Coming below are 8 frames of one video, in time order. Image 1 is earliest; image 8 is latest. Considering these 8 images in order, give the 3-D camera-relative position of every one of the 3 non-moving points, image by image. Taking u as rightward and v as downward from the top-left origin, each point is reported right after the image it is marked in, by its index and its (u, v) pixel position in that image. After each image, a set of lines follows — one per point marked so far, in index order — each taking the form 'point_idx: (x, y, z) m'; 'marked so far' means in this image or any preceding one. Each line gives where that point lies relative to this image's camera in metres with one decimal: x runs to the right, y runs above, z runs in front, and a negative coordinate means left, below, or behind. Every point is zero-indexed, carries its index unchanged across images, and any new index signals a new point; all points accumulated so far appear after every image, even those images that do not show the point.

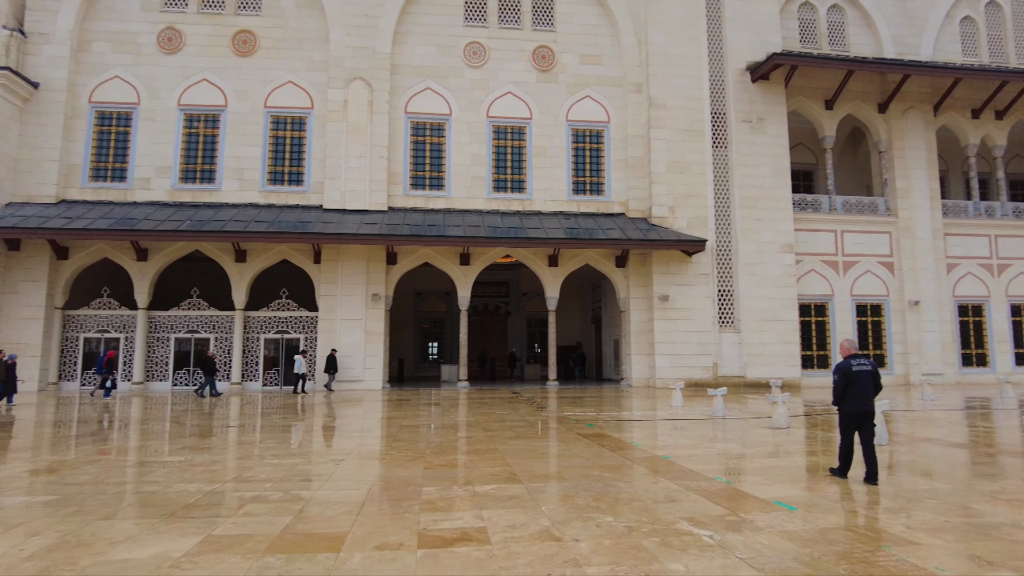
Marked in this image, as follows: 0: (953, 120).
0: (+13.4, +5.1, +19.9) m
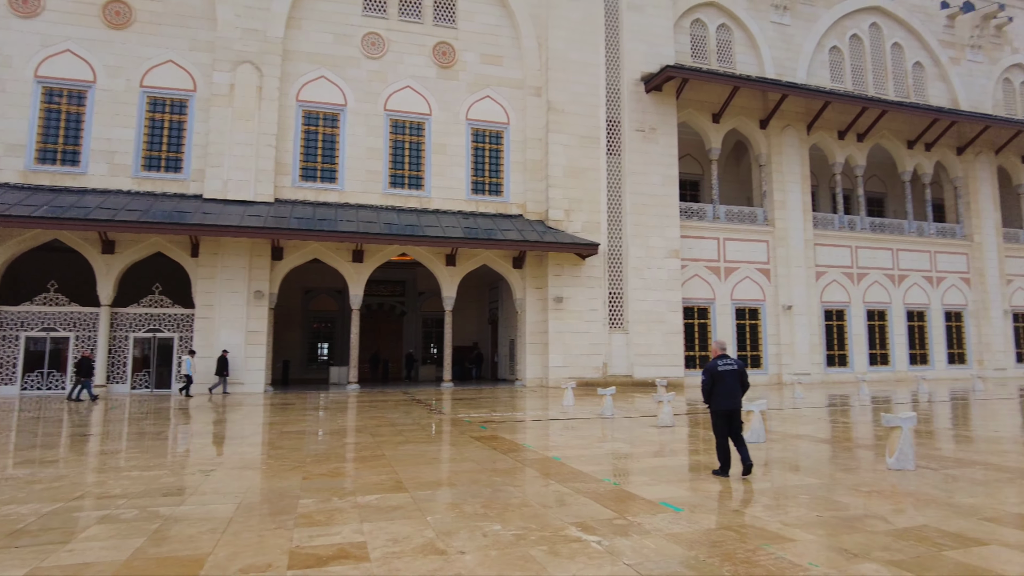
0: (+10.2, +4.9, +21.6) m
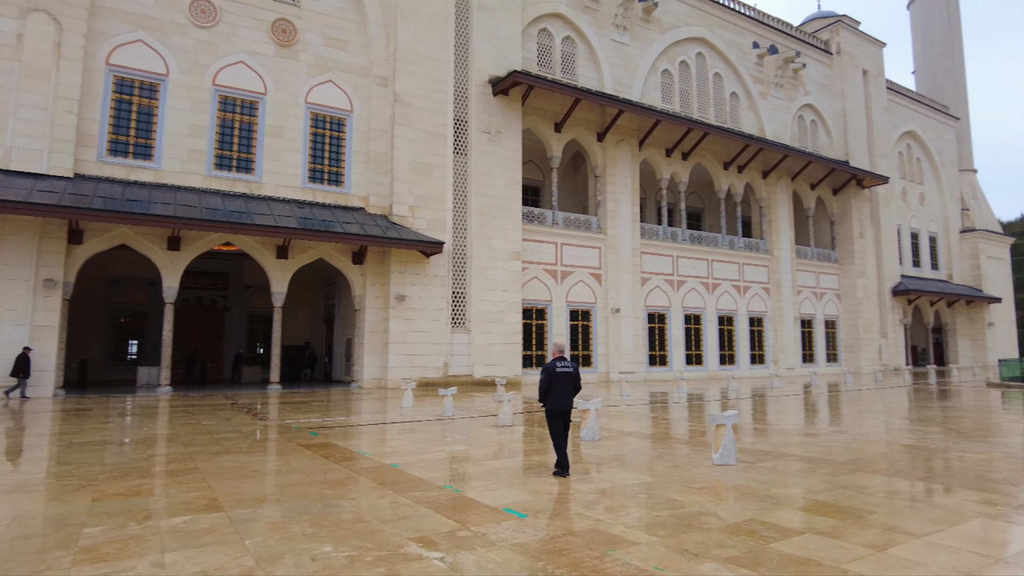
0: (+4.9, +4.7, +23.2) m
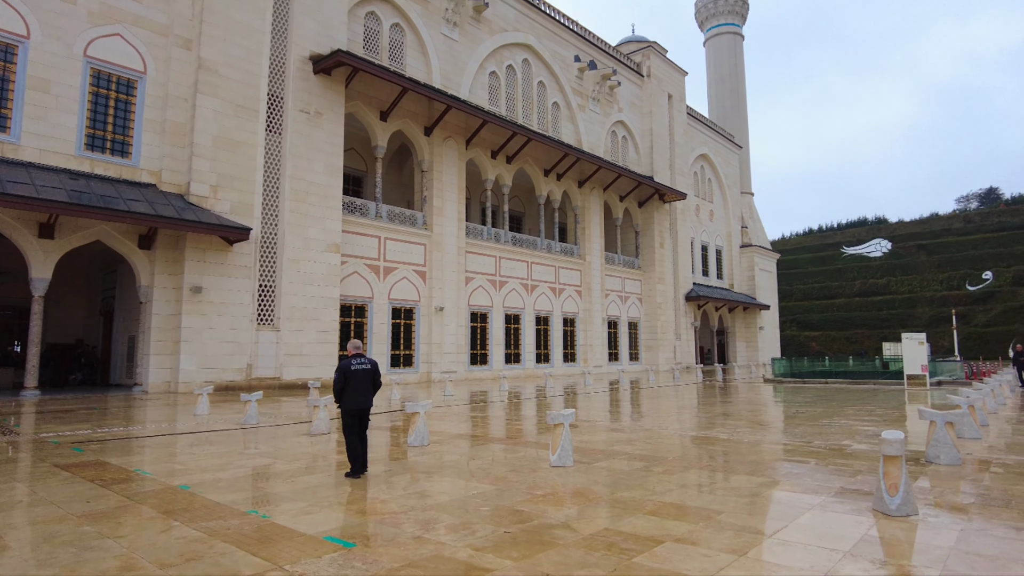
0: (-1.2, +4.7, +23.1) m
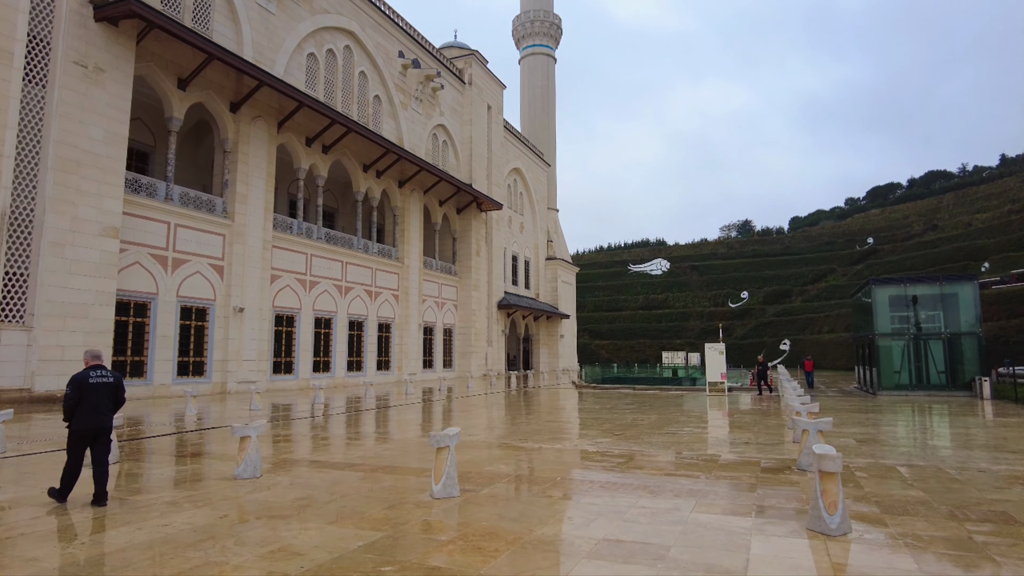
0: (-7.1, +4.7, +21.0) m
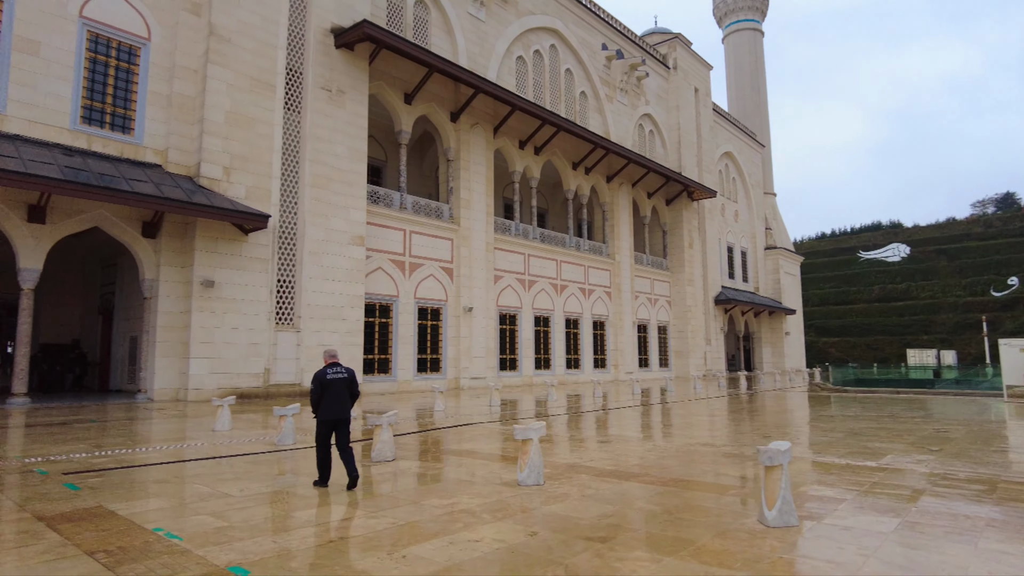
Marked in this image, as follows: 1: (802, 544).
0: (-0.2, +4.7, +21.4) m
1: (+1.5, -1.4, +3.5) m
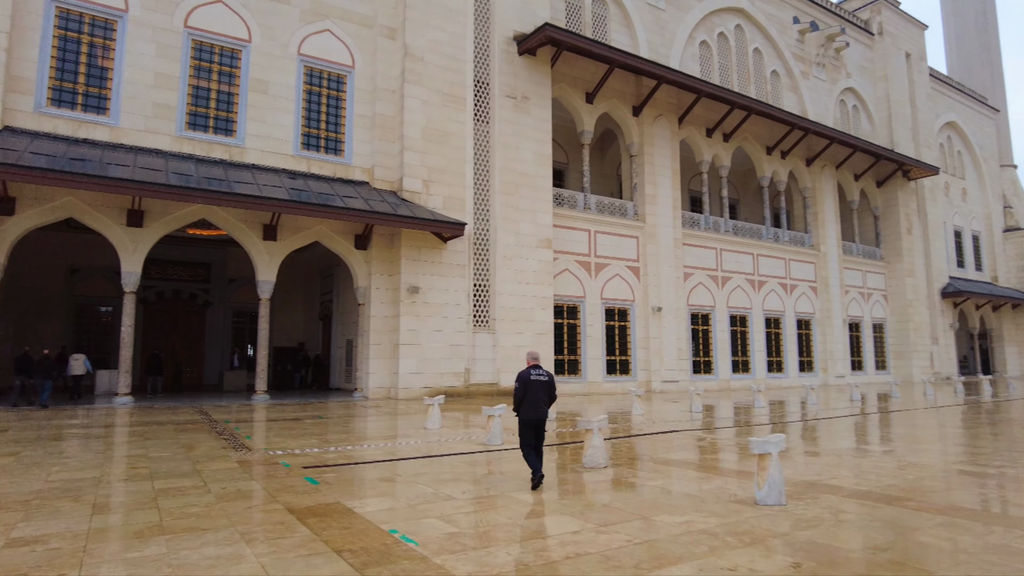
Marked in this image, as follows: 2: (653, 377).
0: (+5.6, +4.8, +20.4) m
1: (+2.6, -1.3, +2.6) m
2: (+3.8, -2.4, +17.8) m
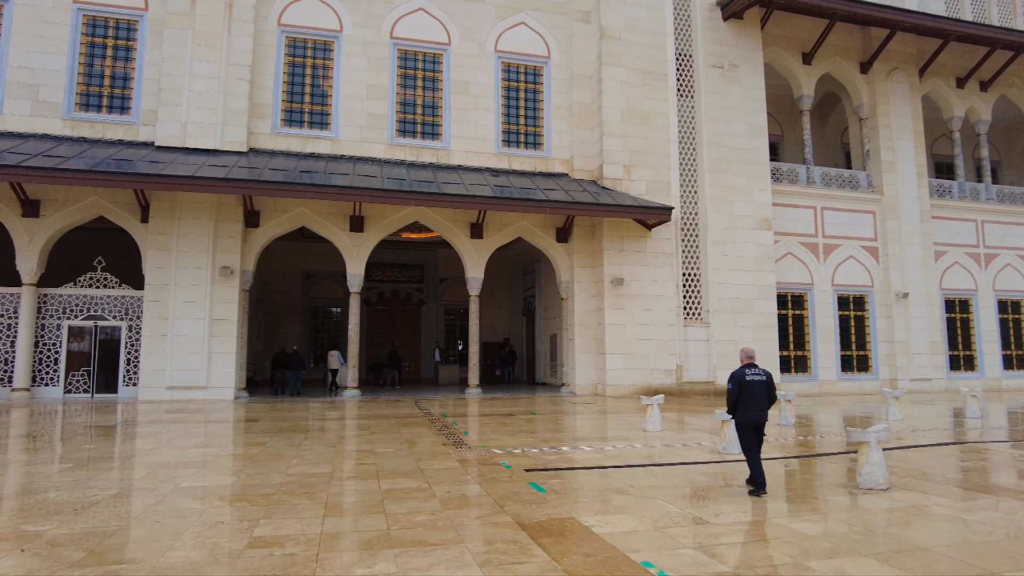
0: (+11.3, +5.3, +17.1) m
1: (+3.4, -1.1, +1.0) m
2: (+9.0, -2.0, +15.2) m
